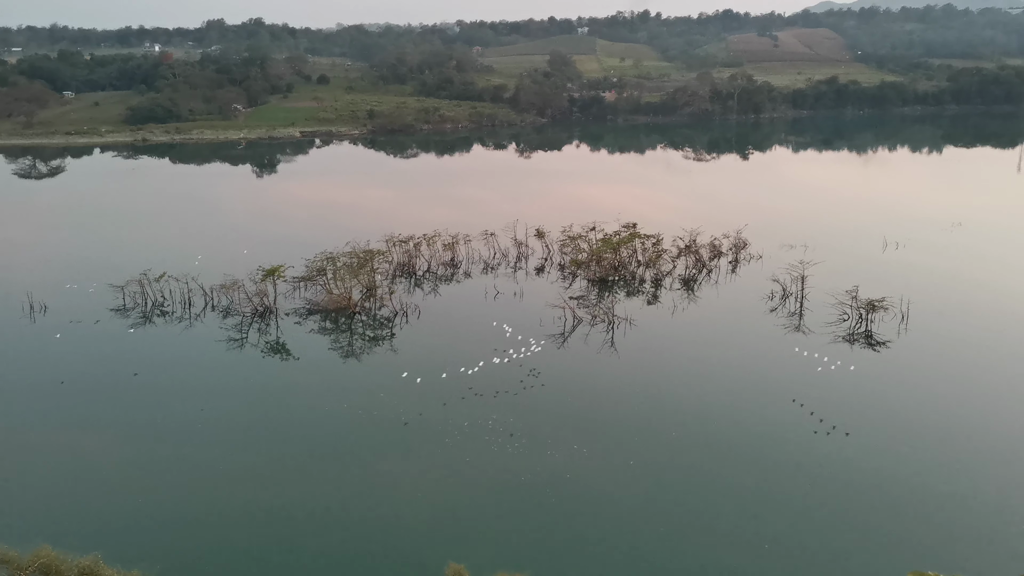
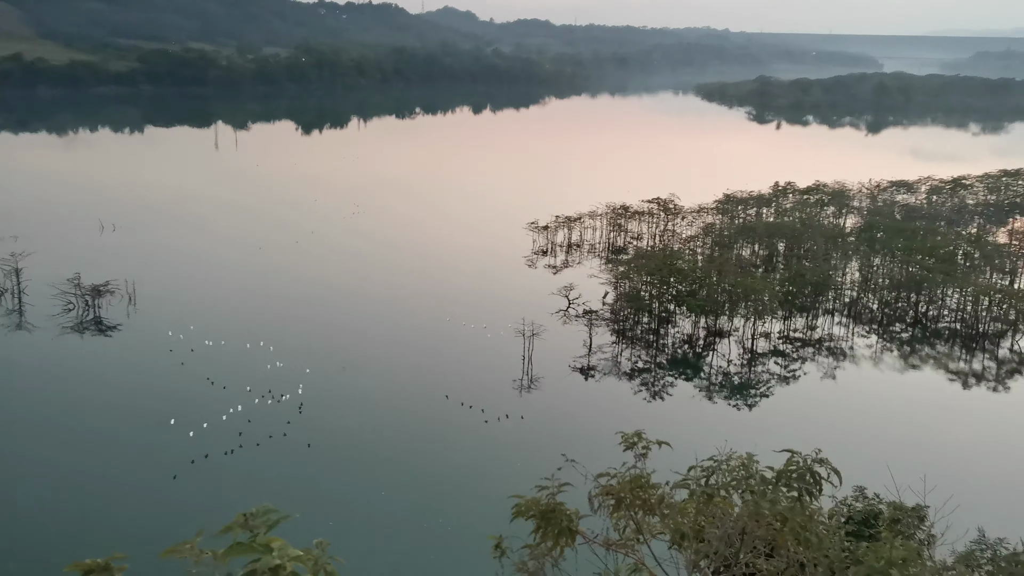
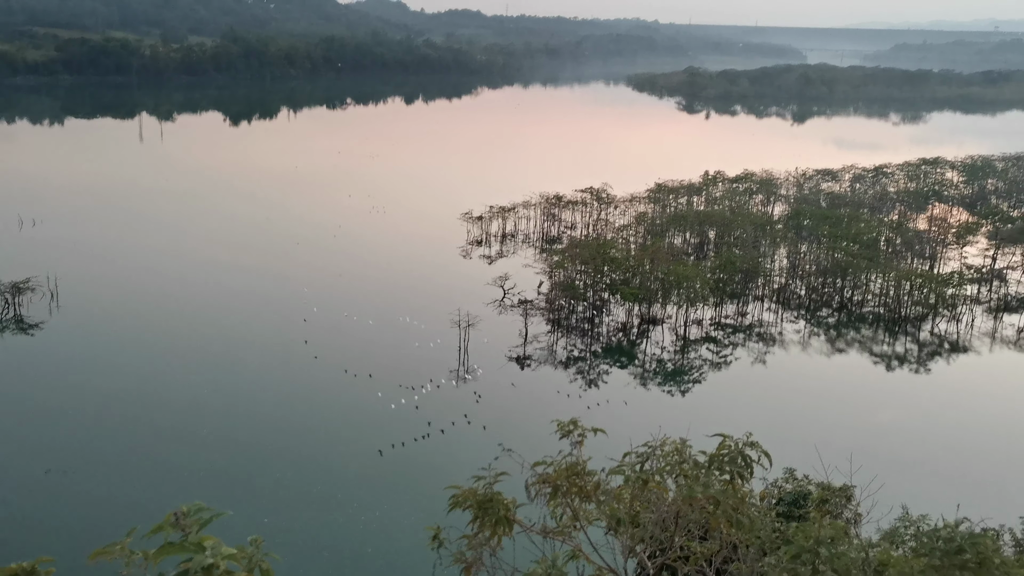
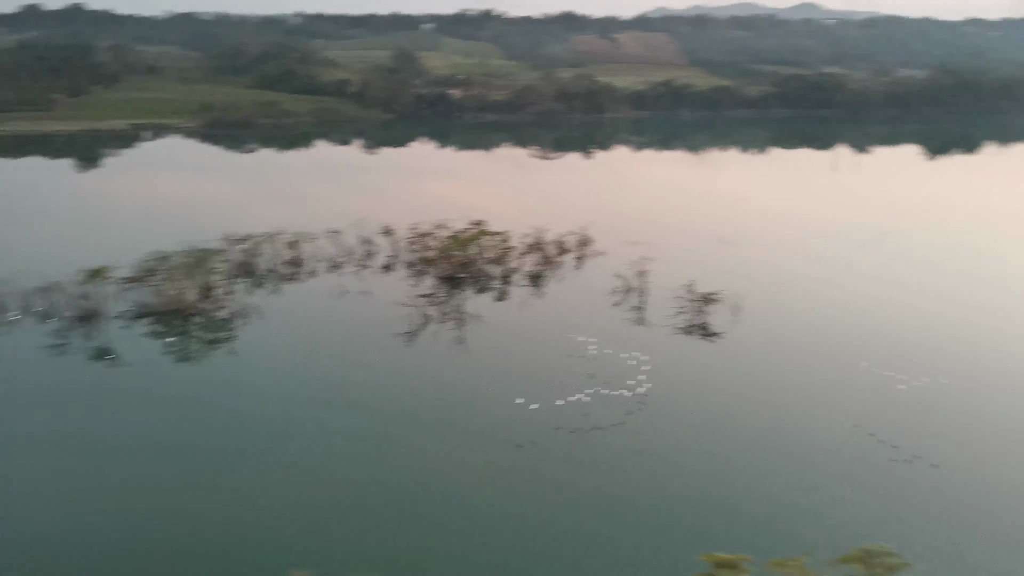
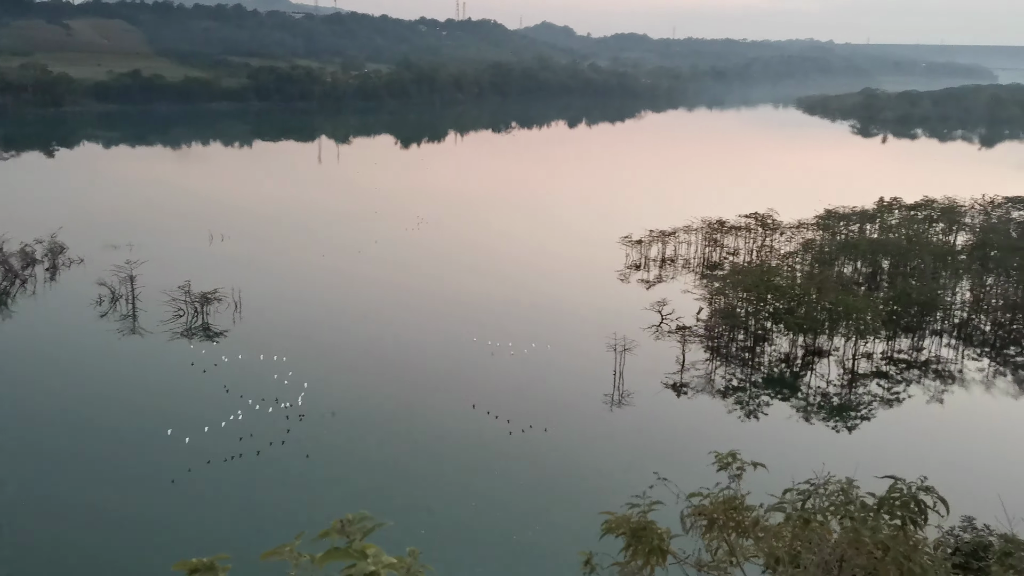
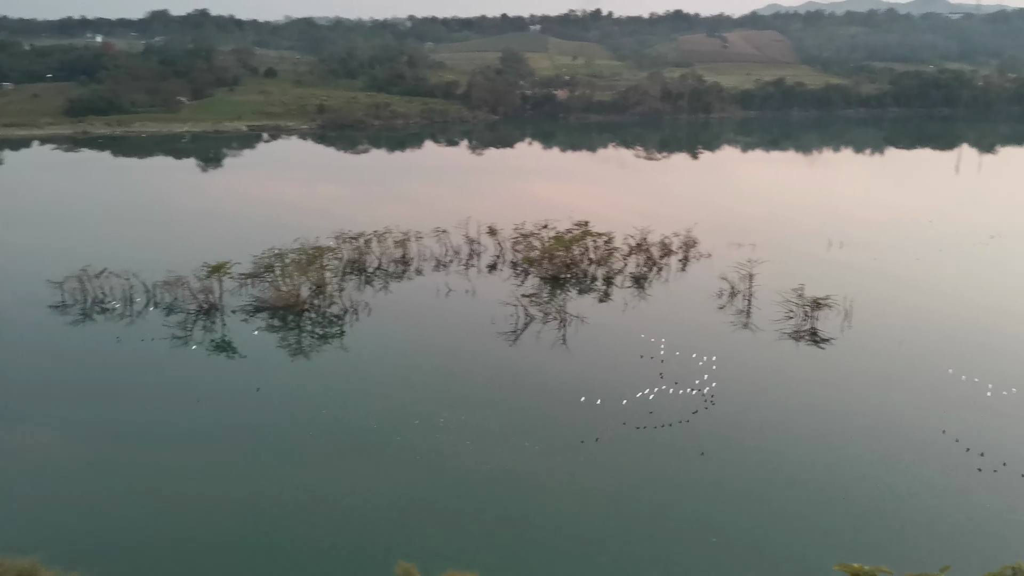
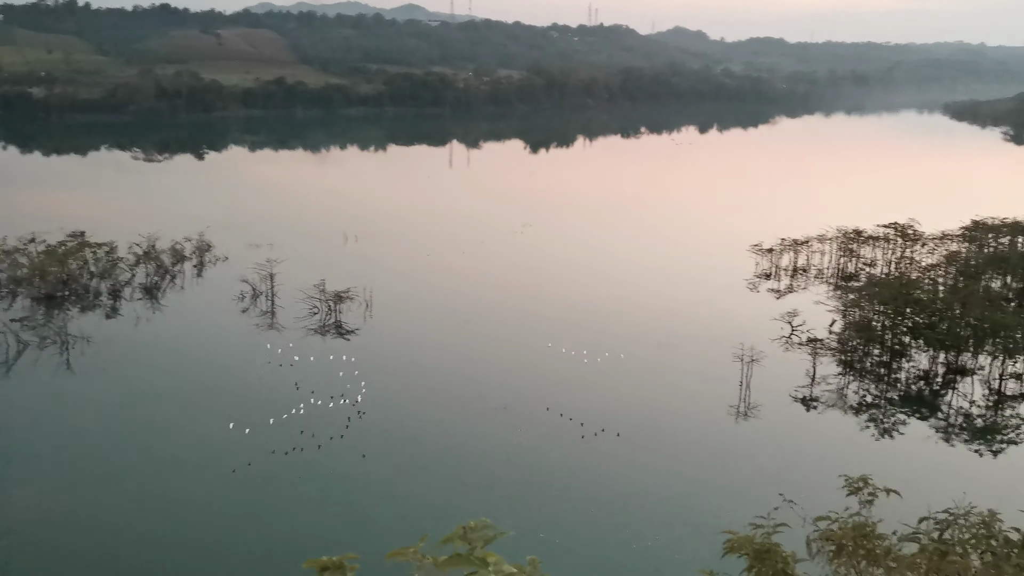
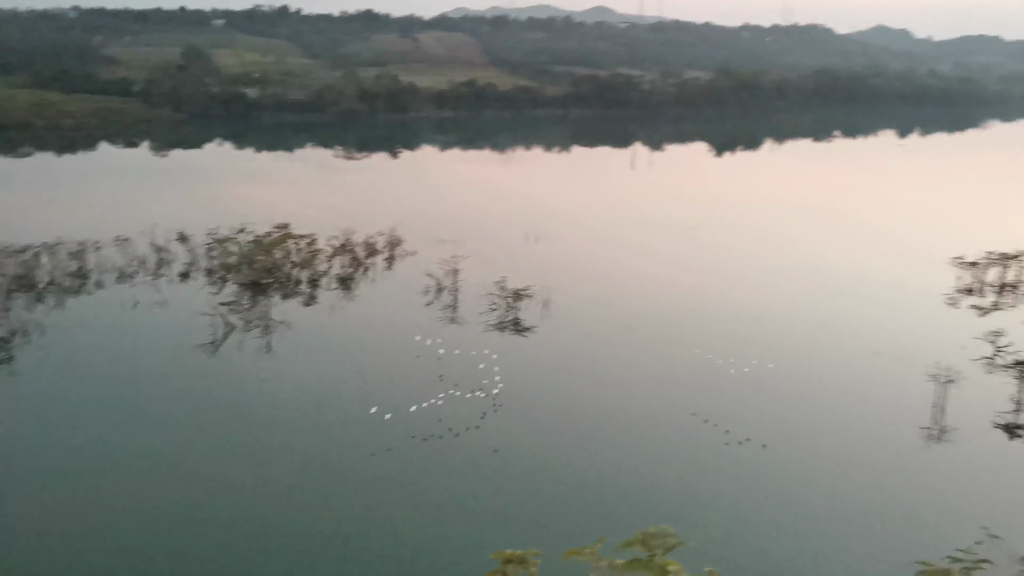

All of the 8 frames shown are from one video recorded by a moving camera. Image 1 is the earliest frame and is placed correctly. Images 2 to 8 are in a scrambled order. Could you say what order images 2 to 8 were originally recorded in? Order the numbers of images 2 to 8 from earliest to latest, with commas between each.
6, 4, 8, 7, 5, 2, 3
